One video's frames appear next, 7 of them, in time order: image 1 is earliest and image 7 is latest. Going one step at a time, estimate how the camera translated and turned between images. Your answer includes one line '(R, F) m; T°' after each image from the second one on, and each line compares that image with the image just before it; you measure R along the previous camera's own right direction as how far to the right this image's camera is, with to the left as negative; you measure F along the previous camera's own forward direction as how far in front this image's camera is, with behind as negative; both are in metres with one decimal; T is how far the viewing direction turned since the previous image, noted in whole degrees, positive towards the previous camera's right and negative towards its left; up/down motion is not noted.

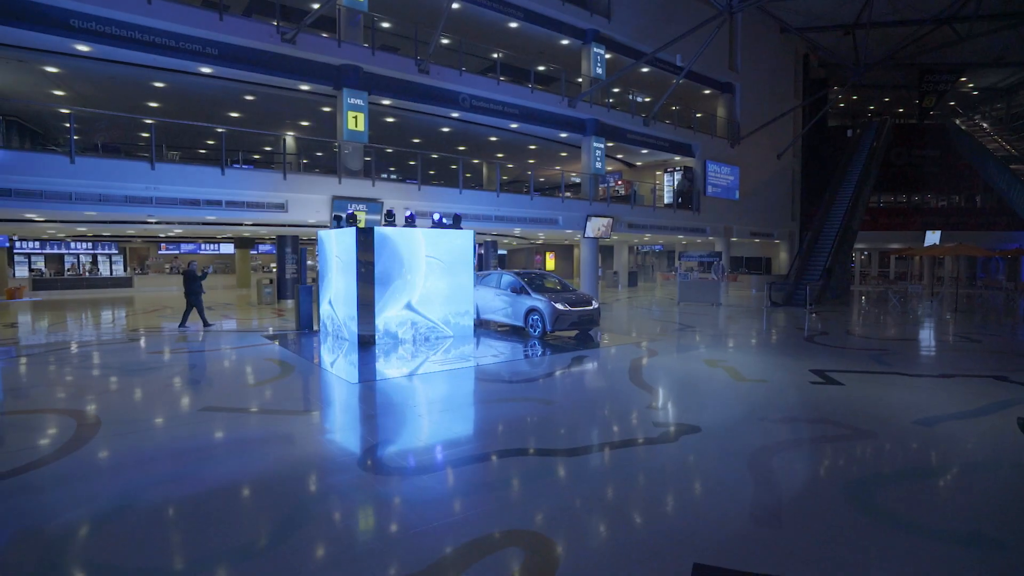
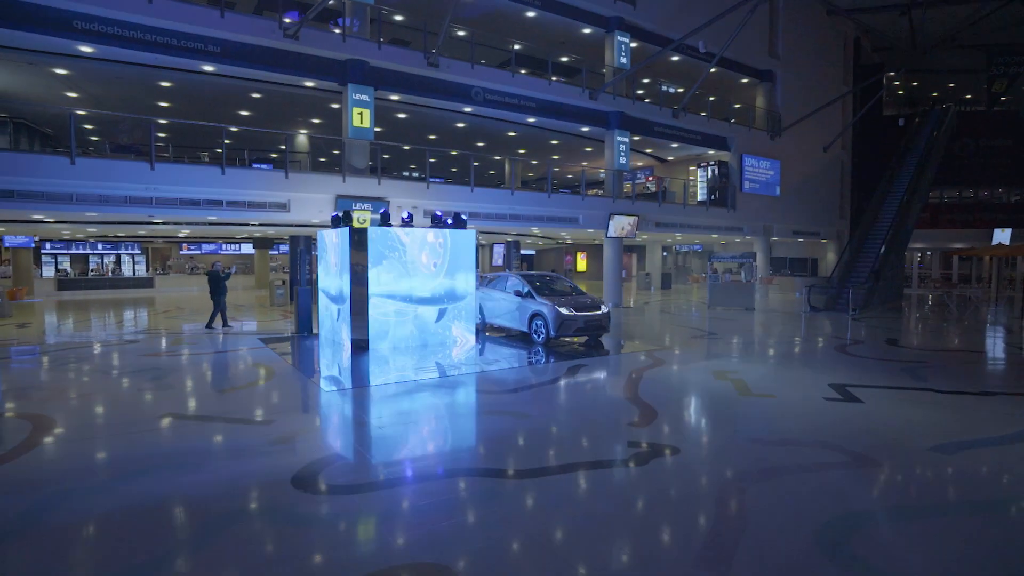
(+1.4, +1.0) m; -5°
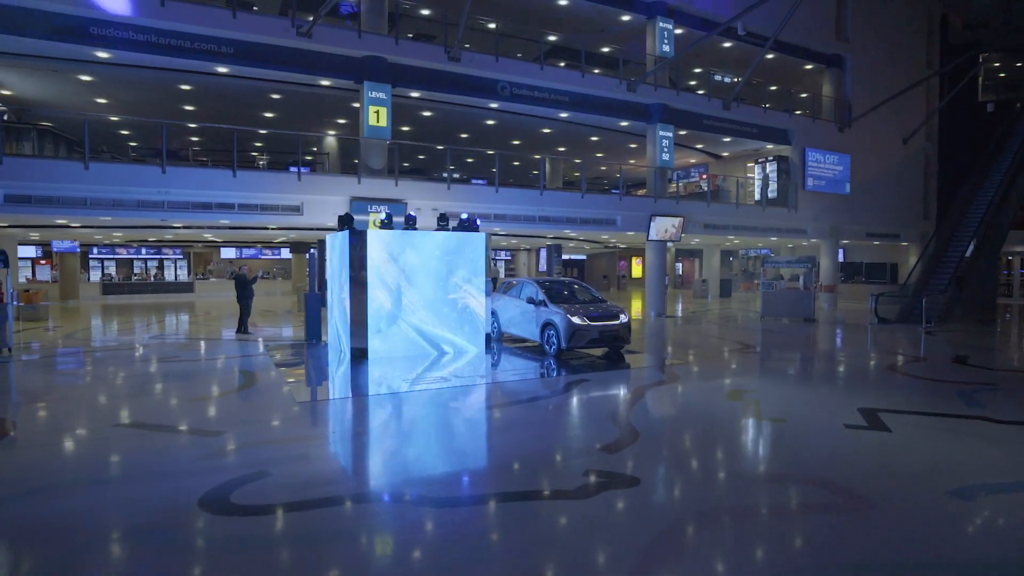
(+1.7, +1.2) m; -7°
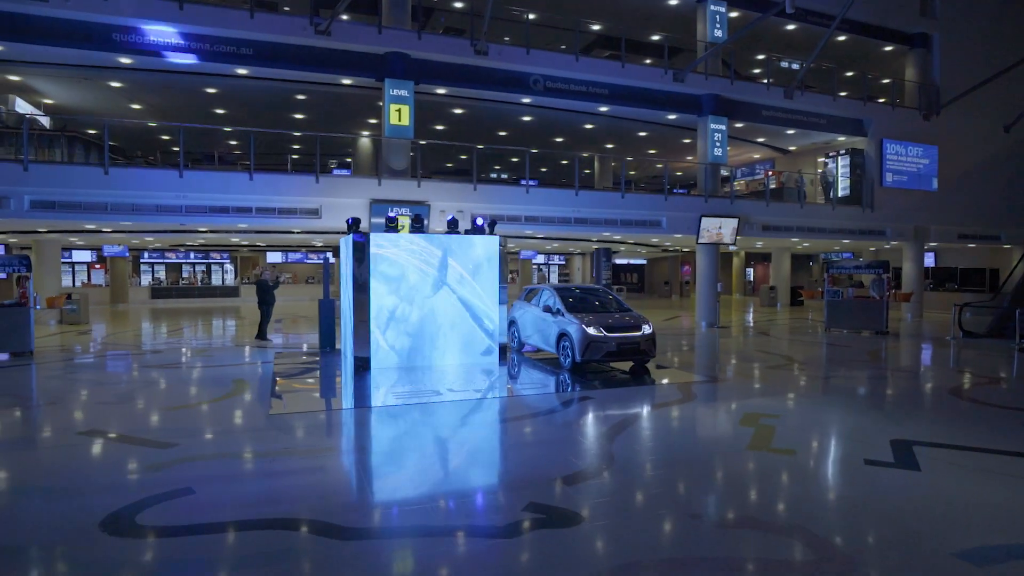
(+1.5, +1.2) m; -7°
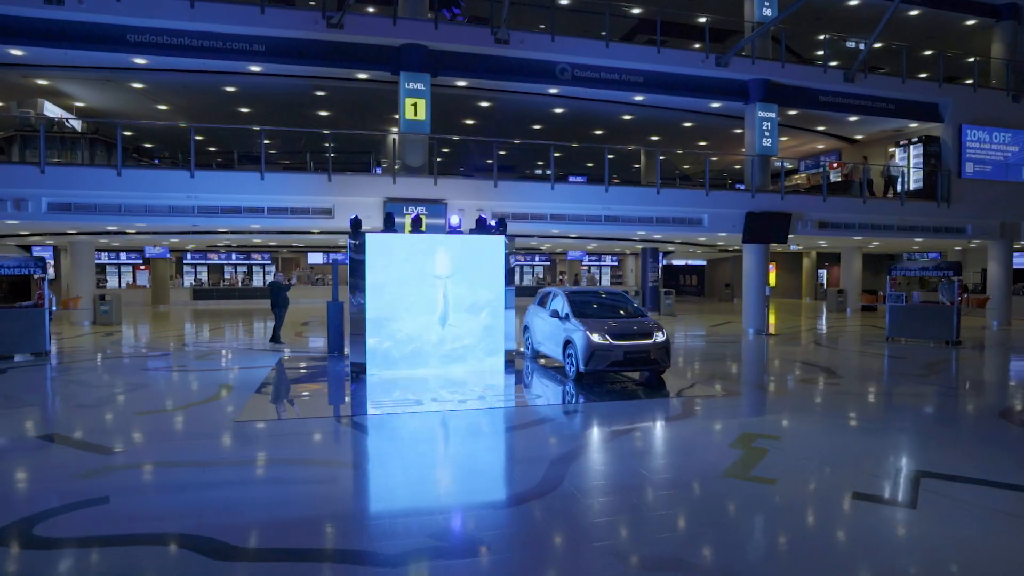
(+1.4, +1.1) m; -7°
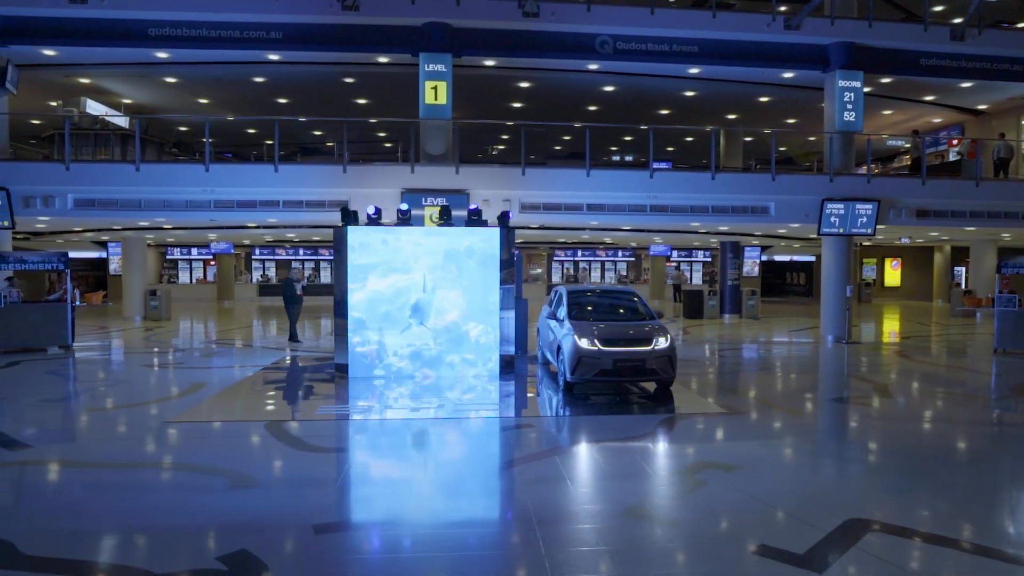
(+2.1, +1.7) m; -11°
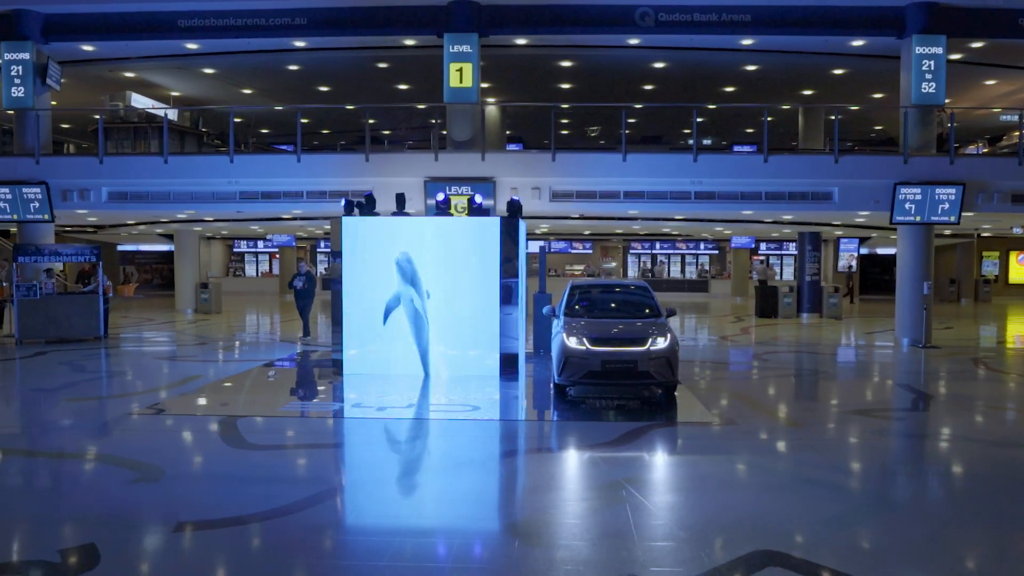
(+1.6, +1.1) m; -9°
